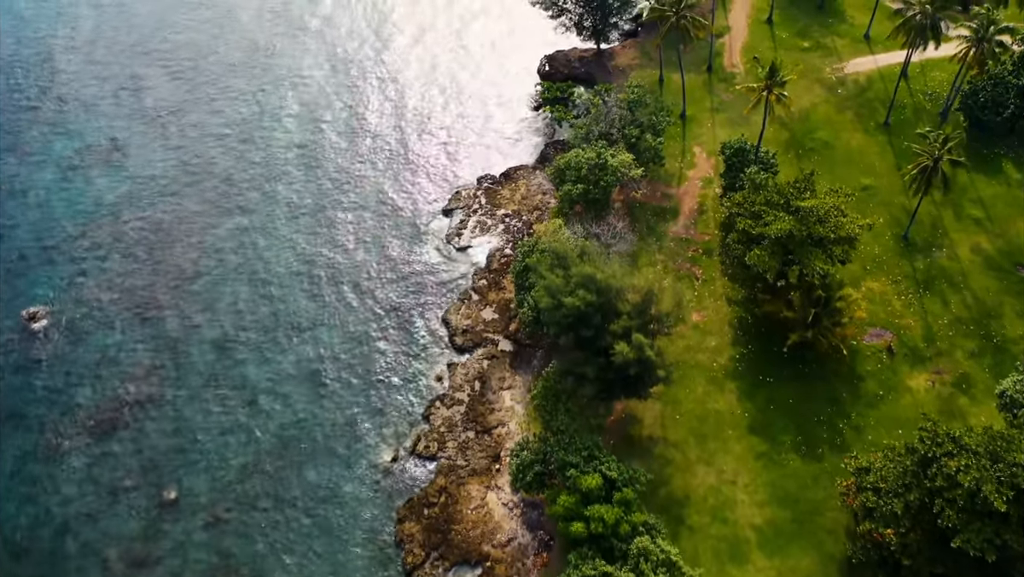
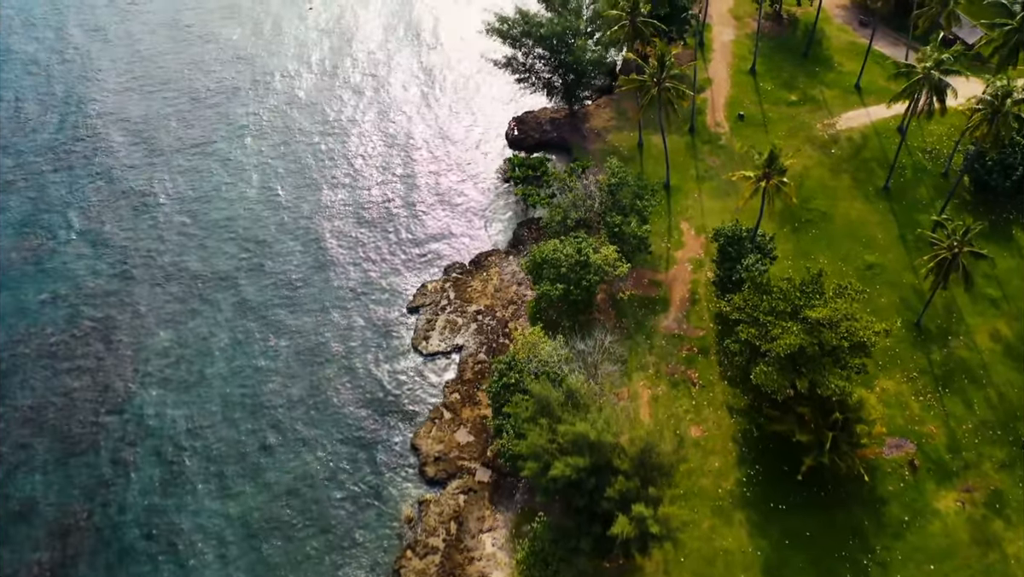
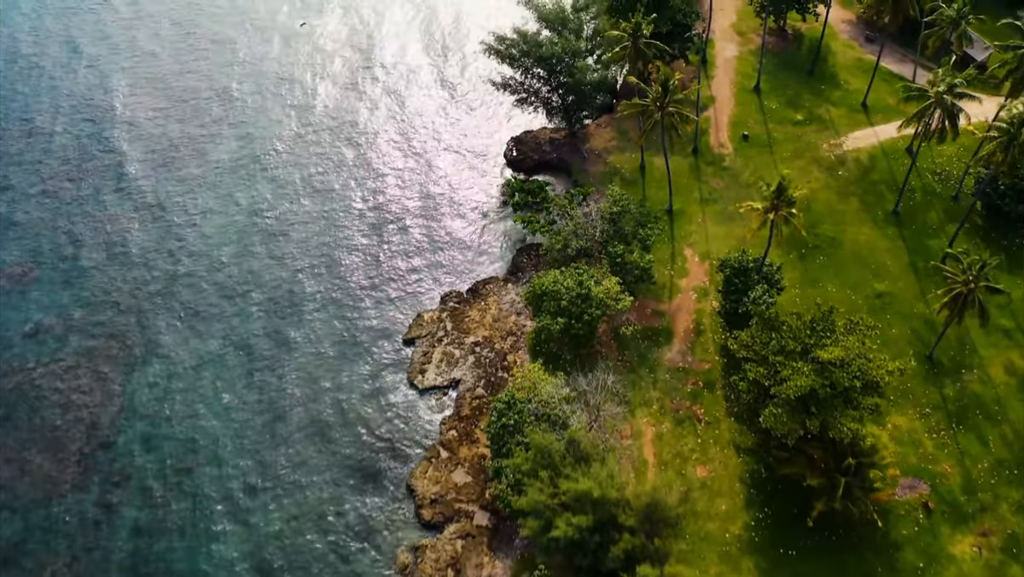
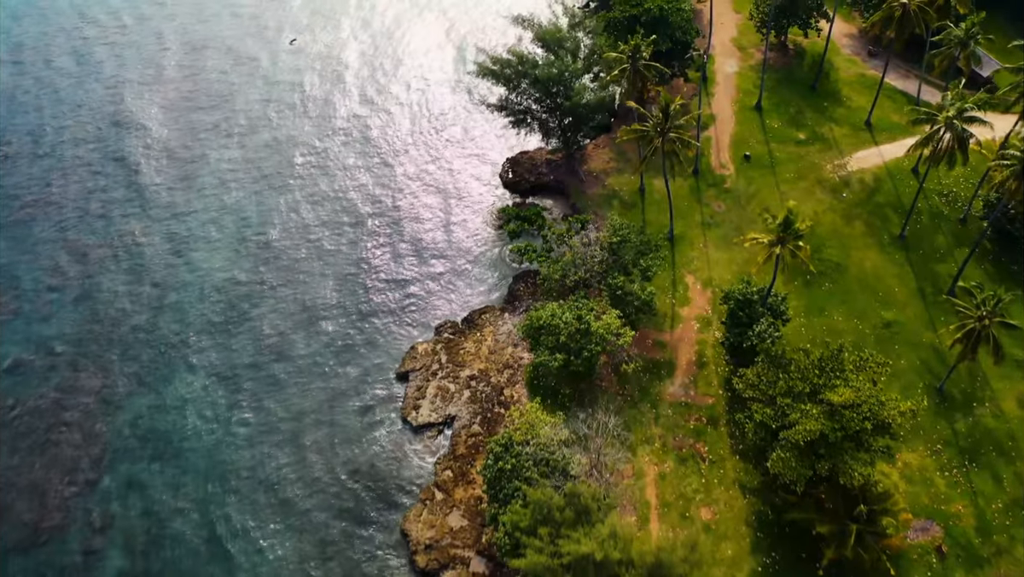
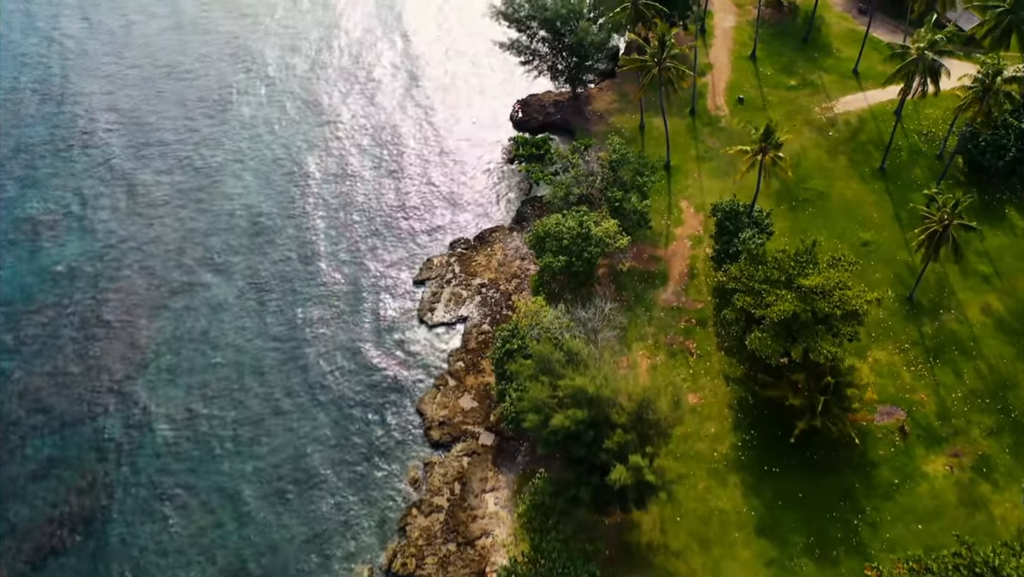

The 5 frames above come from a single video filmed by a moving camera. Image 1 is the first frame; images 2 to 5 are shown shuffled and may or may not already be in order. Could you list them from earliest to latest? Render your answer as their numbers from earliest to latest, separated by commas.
5, 2, 3, 4
